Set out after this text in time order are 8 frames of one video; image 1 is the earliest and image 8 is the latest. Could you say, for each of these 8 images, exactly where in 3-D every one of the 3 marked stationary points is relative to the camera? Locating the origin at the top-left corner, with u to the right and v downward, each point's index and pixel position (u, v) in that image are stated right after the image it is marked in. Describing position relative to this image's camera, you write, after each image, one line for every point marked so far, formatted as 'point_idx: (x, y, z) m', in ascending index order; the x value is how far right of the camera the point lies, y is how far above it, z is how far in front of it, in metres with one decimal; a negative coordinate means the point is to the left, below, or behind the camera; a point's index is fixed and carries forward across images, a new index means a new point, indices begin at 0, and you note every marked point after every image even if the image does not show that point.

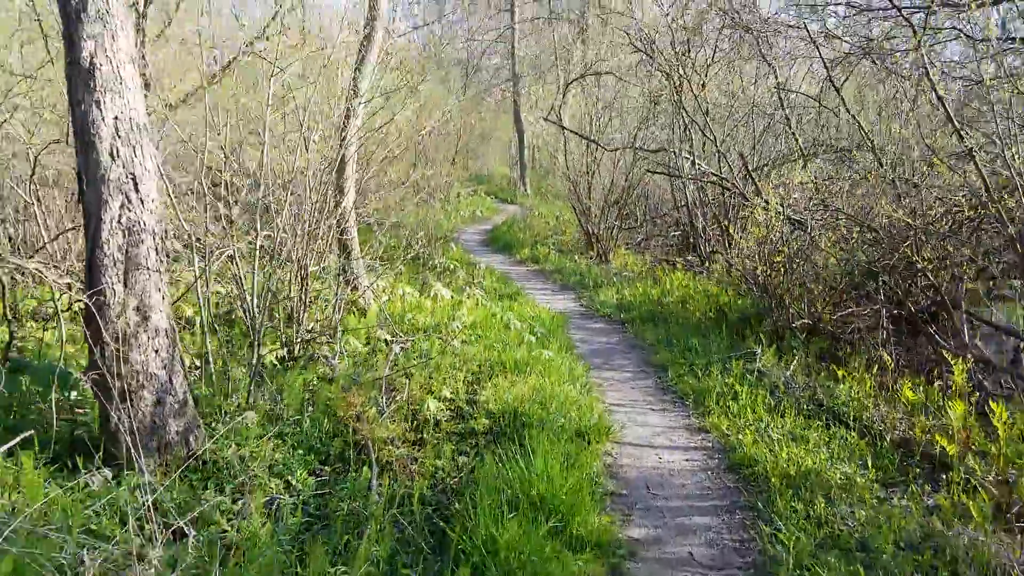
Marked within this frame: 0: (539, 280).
0: (+0.3, +0.1, +9.3) m
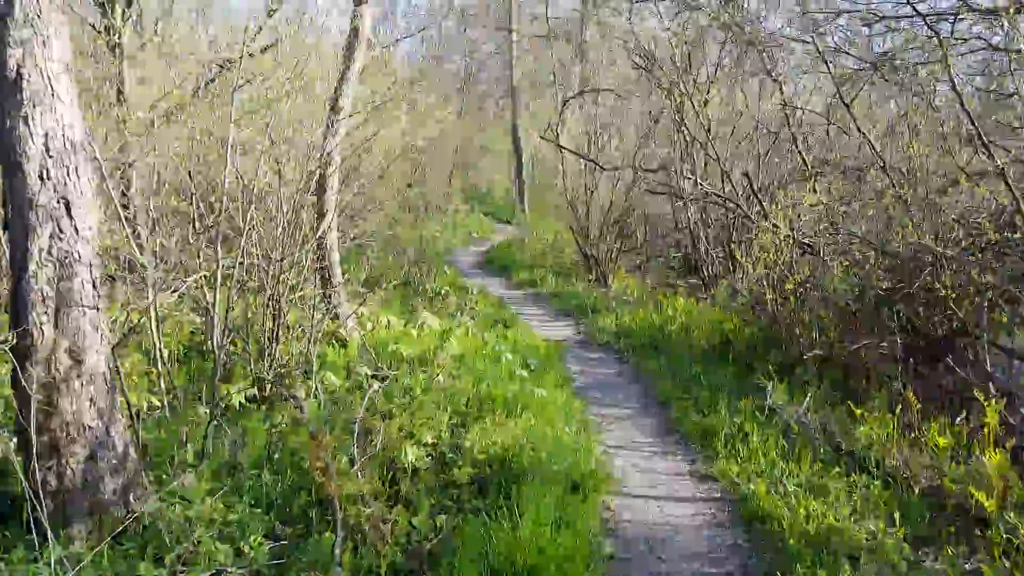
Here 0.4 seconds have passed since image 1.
0: (+0.2, -0.2, +8.9) m
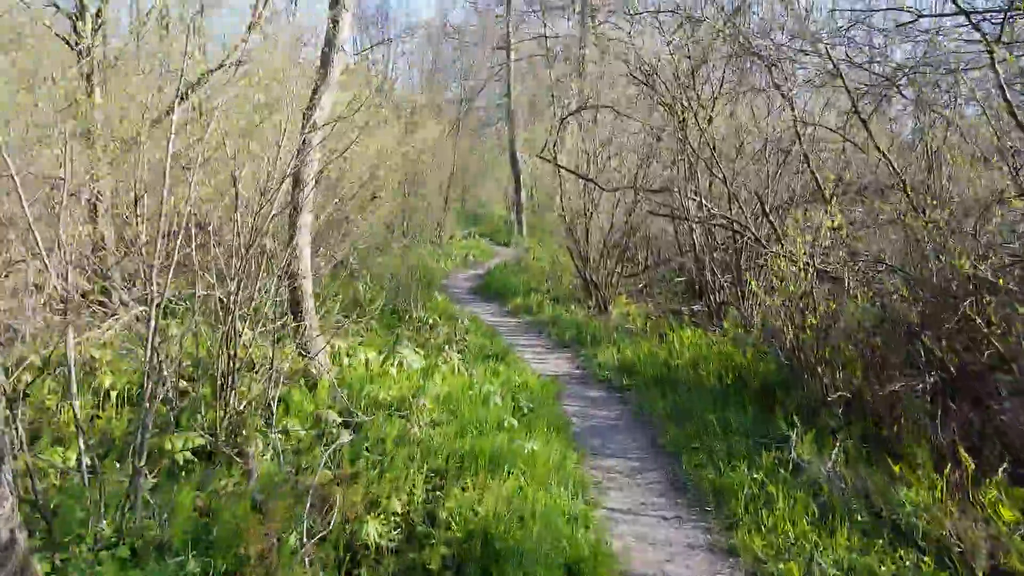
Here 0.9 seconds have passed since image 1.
0: (+0.2, -0.5, +8.4) m
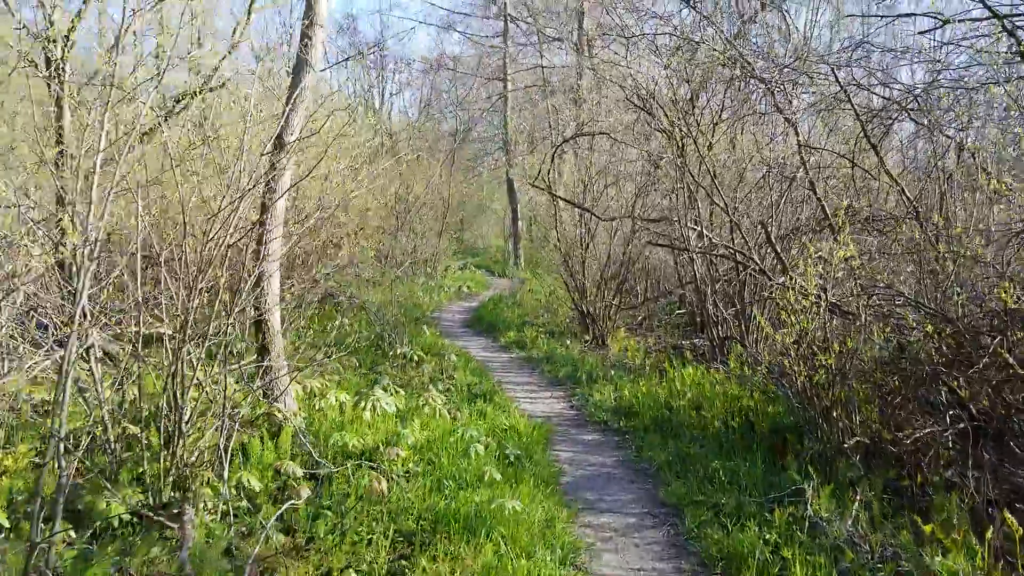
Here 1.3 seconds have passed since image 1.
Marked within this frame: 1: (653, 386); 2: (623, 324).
0: (+0.1, -0.8, +7.9) m
1: (+1.1, -0.8, +6.2) m
2: (+1.4, -0.5, +10.3) m
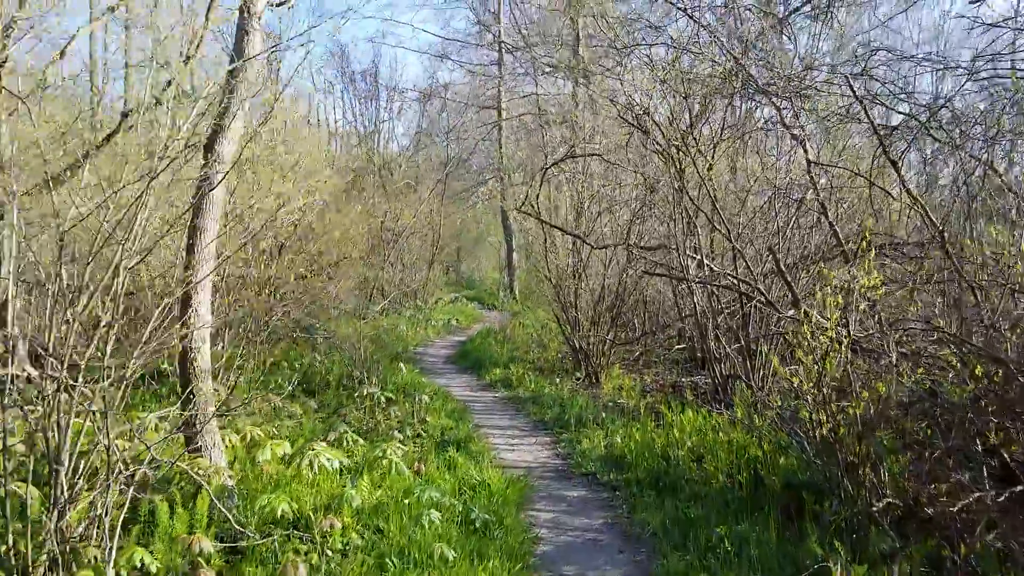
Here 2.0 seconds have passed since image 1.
0: (-0.1, -1.1, +7.2) m
1: (+0.9, -1.0, +5.5) m
2: (+1.3, -0.9, +9.6) m
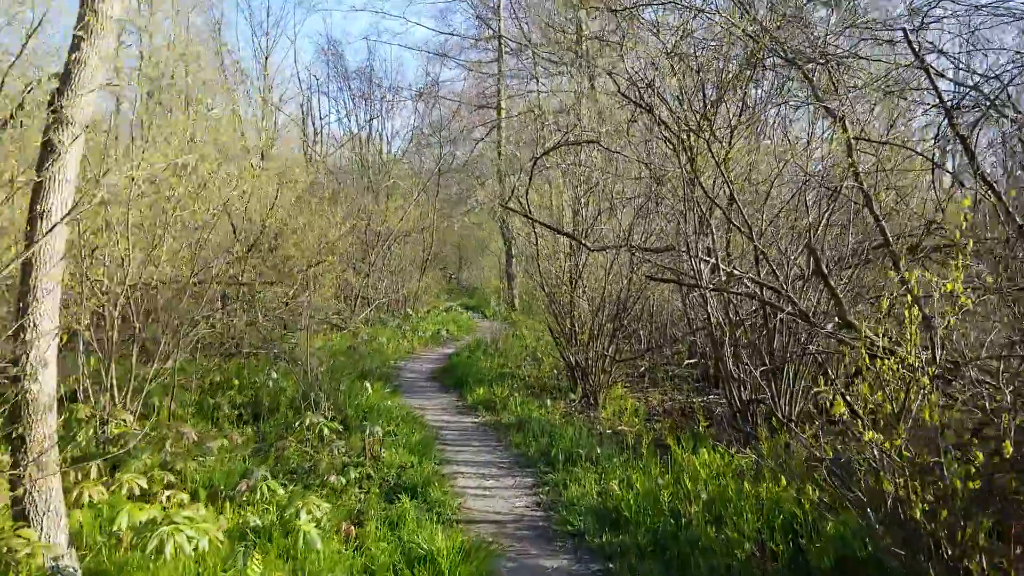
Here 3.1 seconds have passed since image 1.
0: (-0.2, -1.2, +6.1) m
1: (+0.8, -1.0, +4.4) m
2: (+1.2, -0.9, +8.5) m
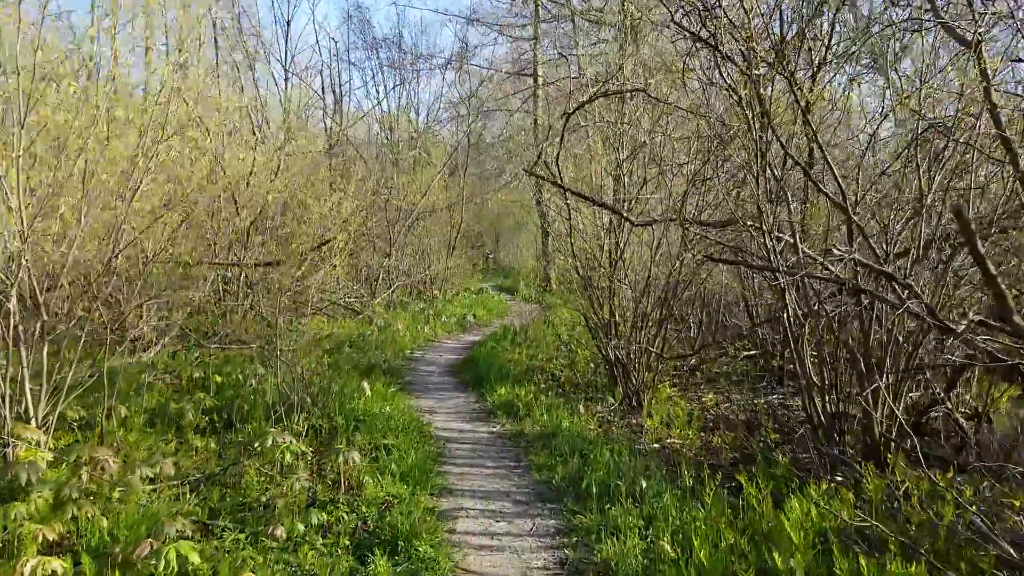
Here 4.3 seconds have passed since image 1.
0: (-0.1, -1.0, +5.0) m
1: (+0.8, -1.0, +3.2) m
2: (+1.4, -0.8, +7.3) m
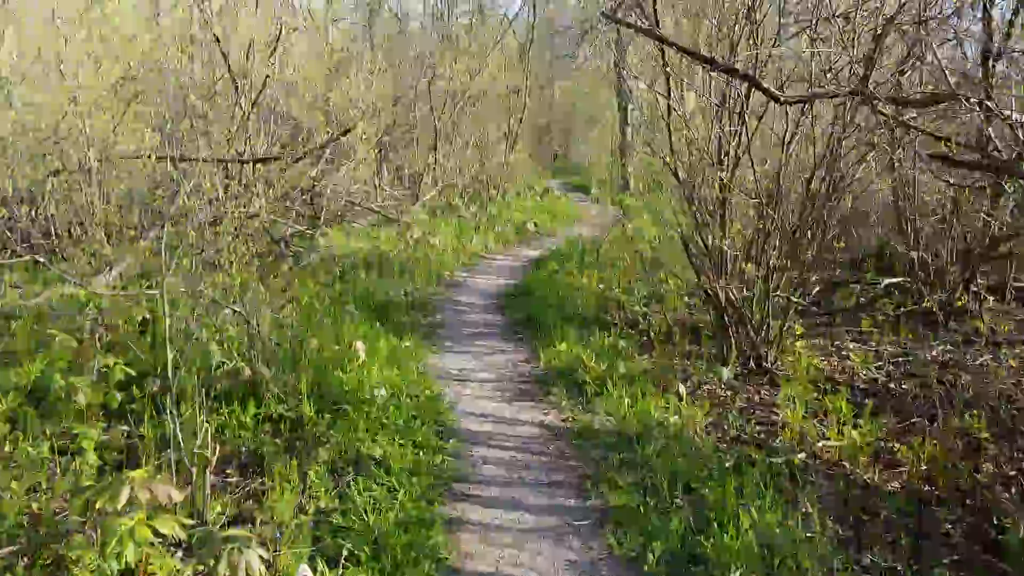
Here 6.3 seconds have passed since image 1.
0: (+0.2, -0.7, +3.1) m
1: (+0.9, -0.9, +1.2) m
2: (+1.9, -0.2, +5.2) m
